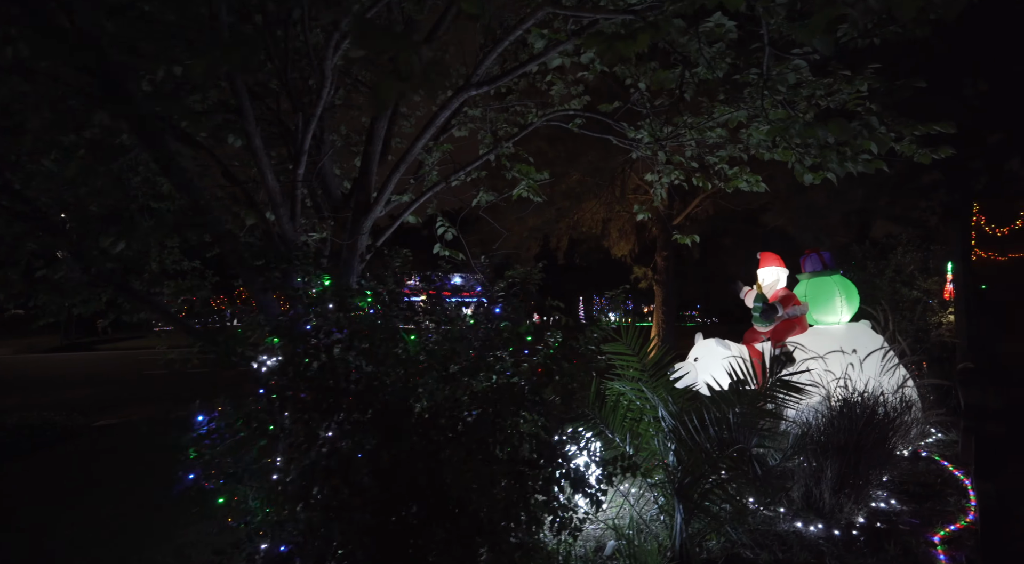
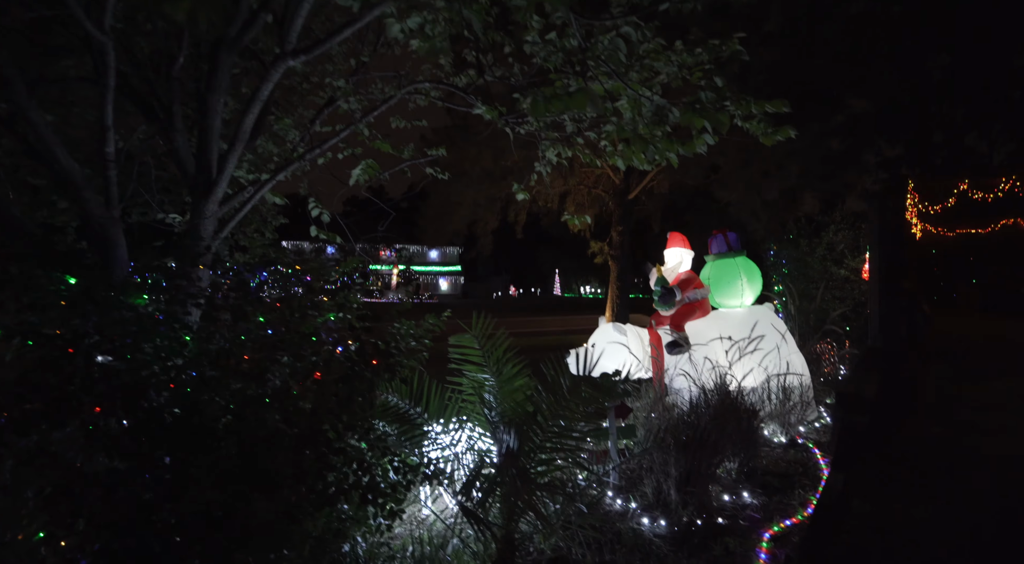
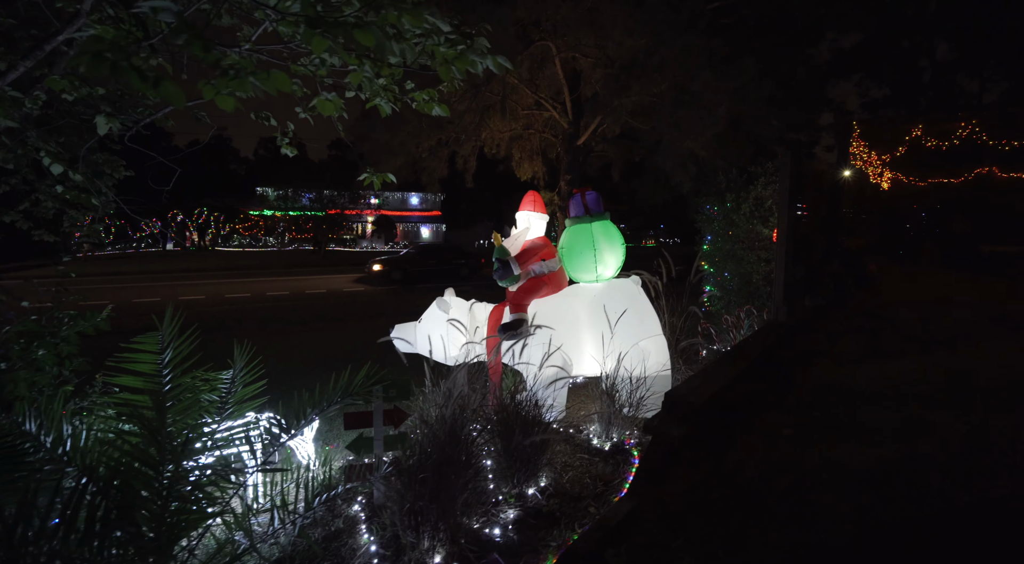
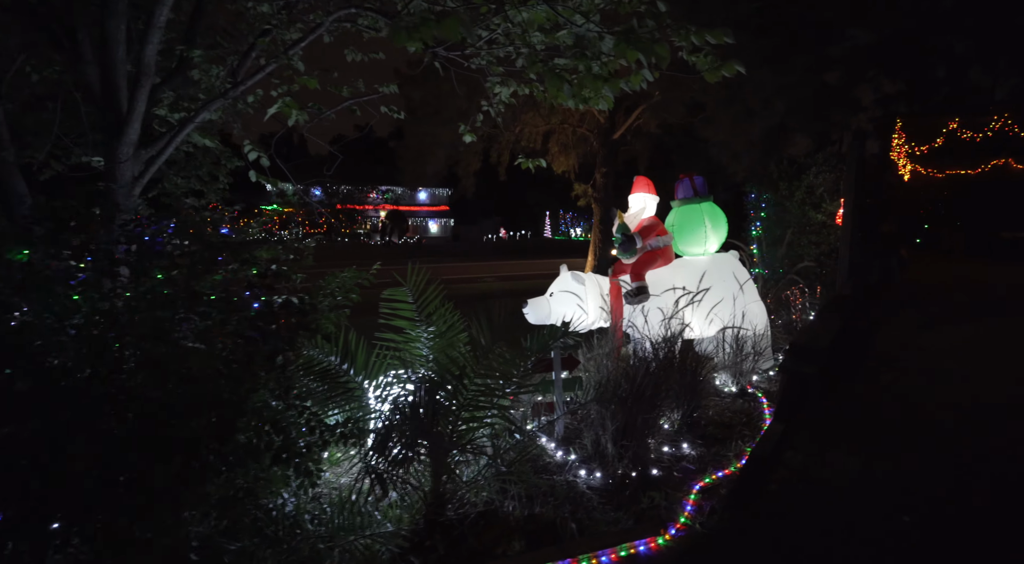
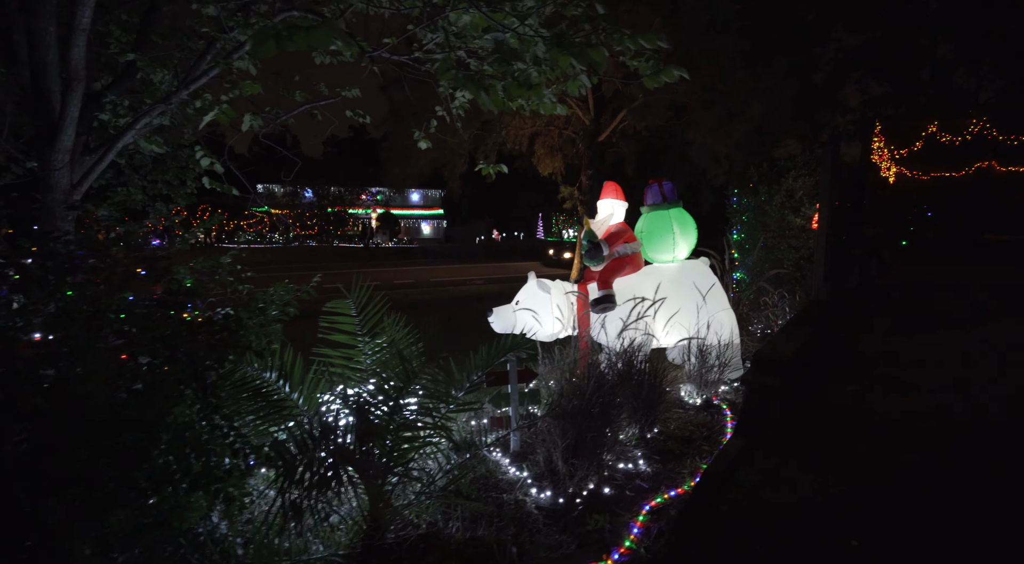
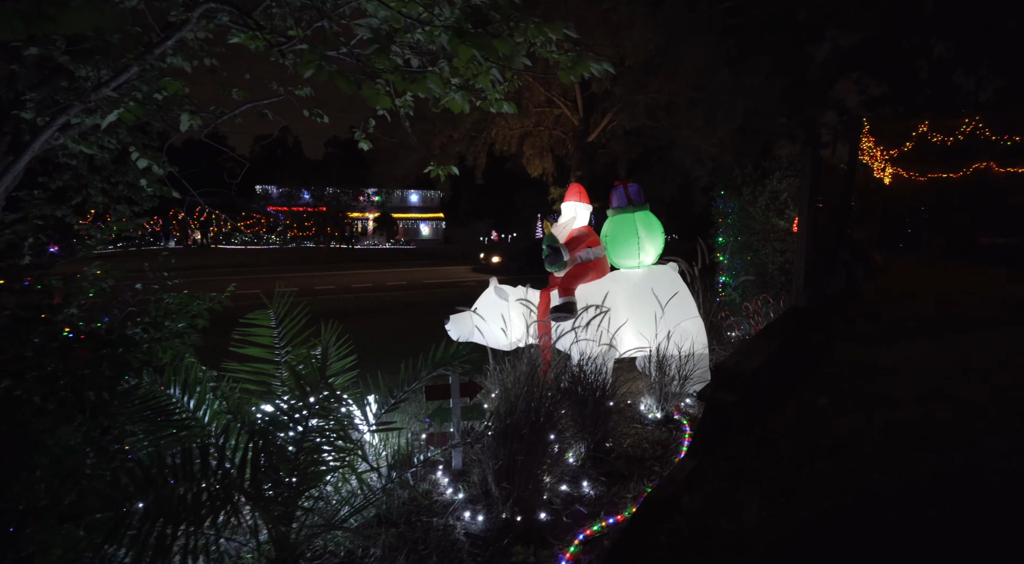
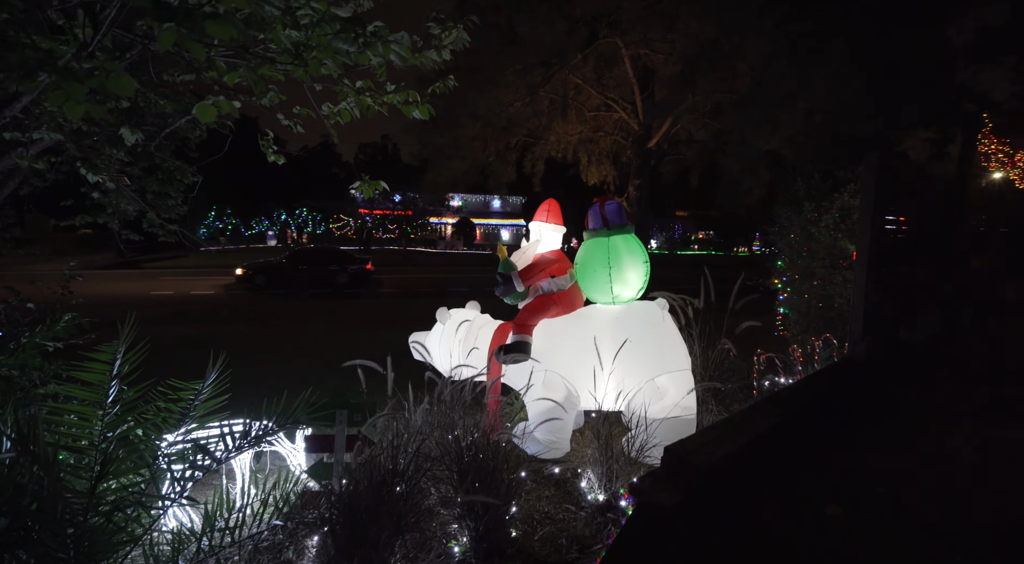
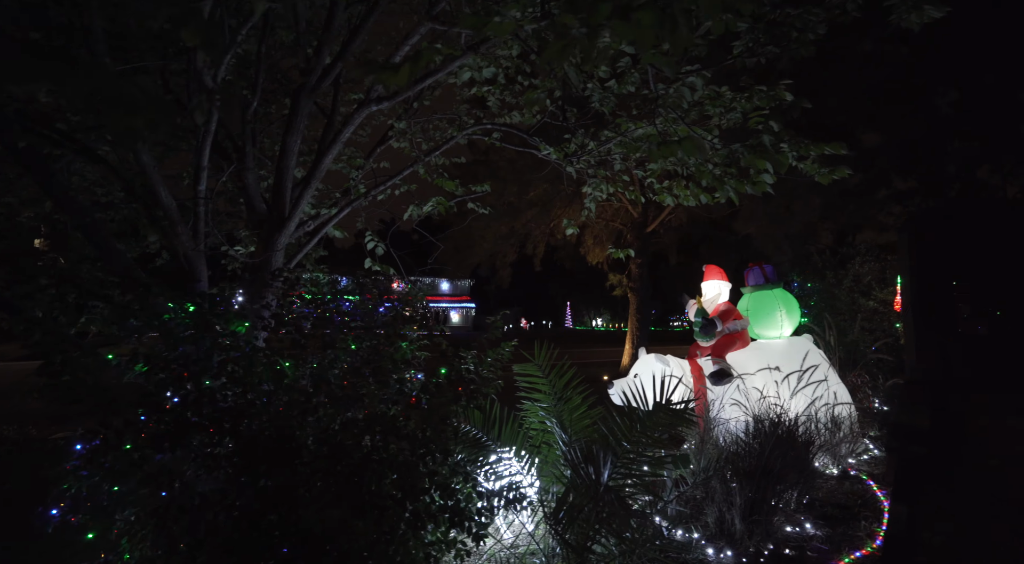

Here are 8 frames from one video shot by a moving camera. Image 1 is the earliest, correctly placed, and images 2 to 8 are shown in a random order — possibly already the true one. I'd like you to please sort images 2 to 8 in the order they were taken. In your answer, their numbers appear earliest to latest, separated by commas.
8, 2, 4, 5, 6, 3, 7
